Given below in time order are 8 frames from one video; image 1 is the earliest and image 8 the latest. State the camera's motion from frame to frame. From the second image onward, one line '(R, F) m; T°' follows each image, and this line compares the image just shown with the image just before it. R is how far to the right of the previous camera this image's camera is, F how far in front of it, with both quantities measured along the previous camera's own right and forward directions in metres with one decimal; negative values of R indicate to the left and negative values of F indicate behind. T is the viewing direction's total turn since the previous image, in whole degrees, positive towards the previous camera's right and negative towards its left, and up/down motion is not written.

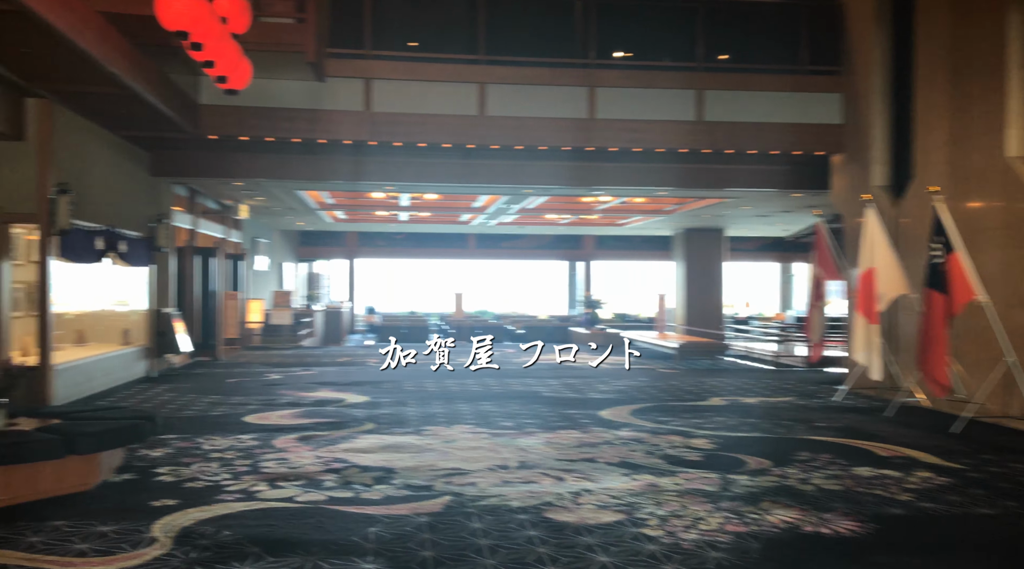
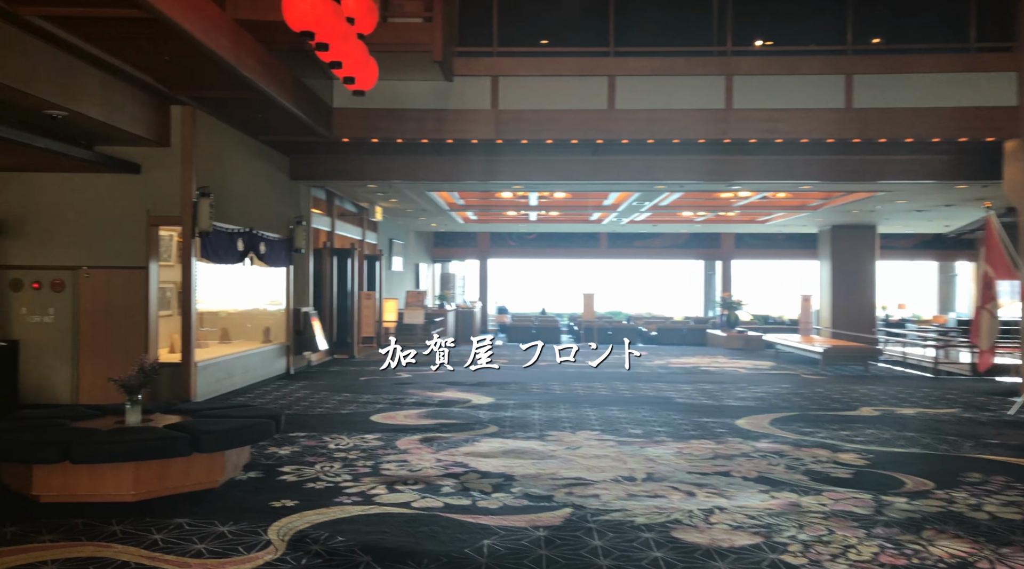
(+0.1, +0.3) m; -9°
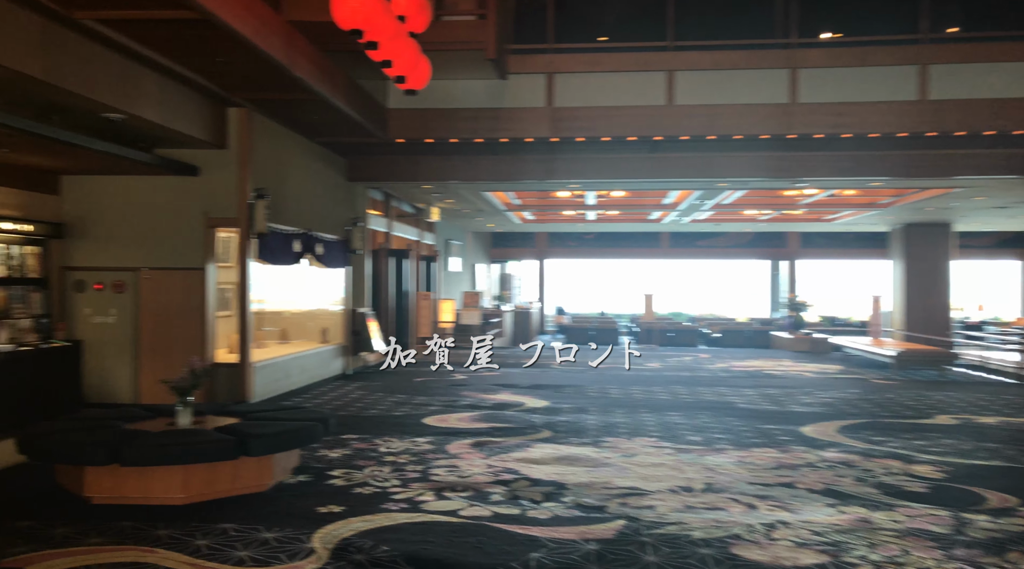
(+0.1, +0.2) m; -4°
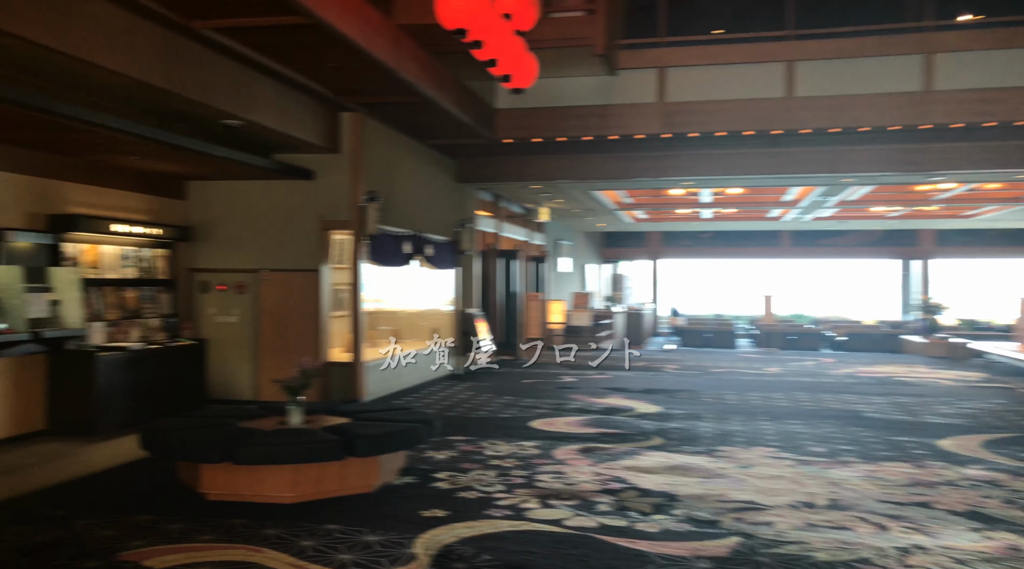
(0.0, +0.2) m; -8°
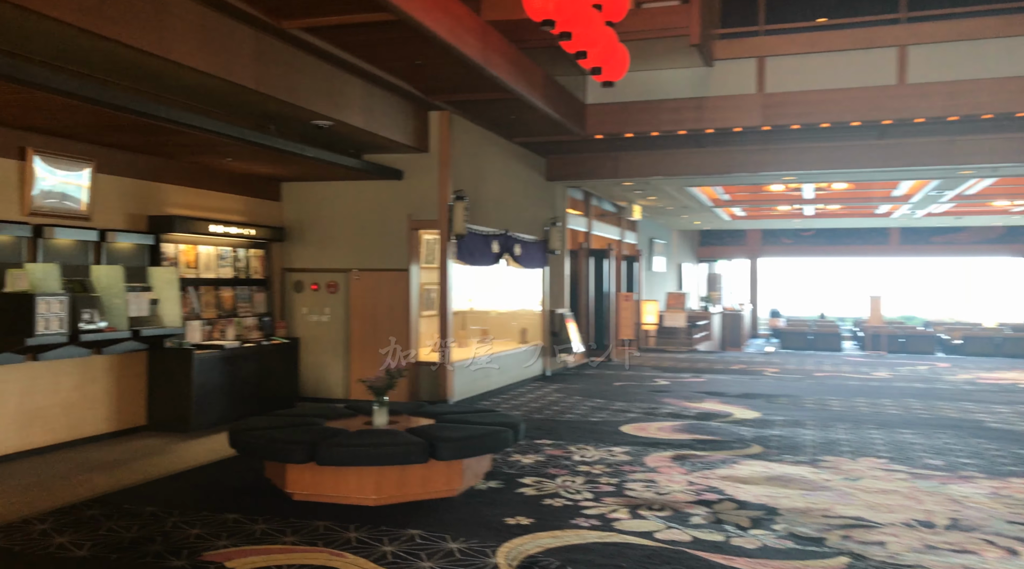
(0.0, +0.2) m; -6°
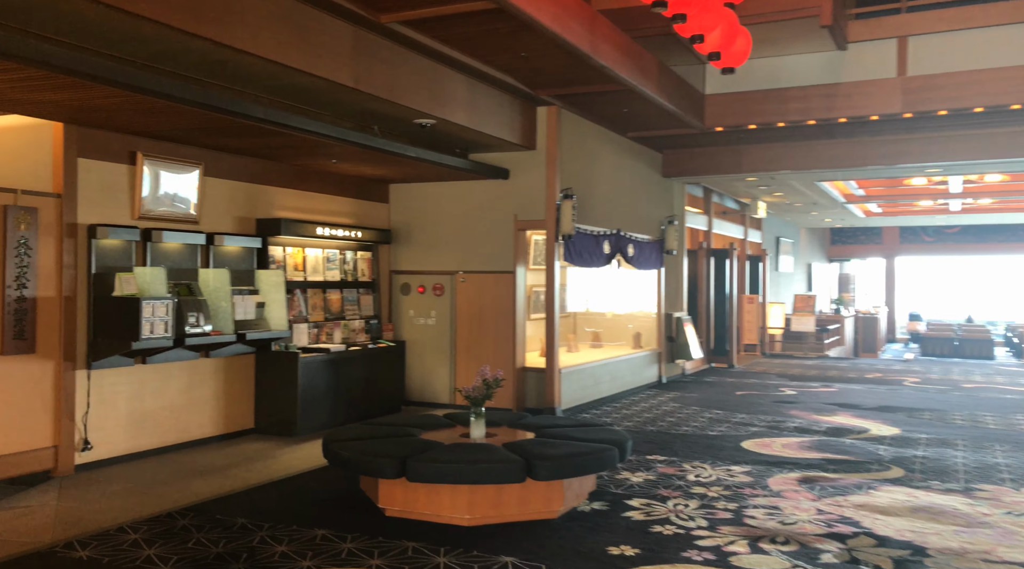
(+0.1, +0.4) m; -8°
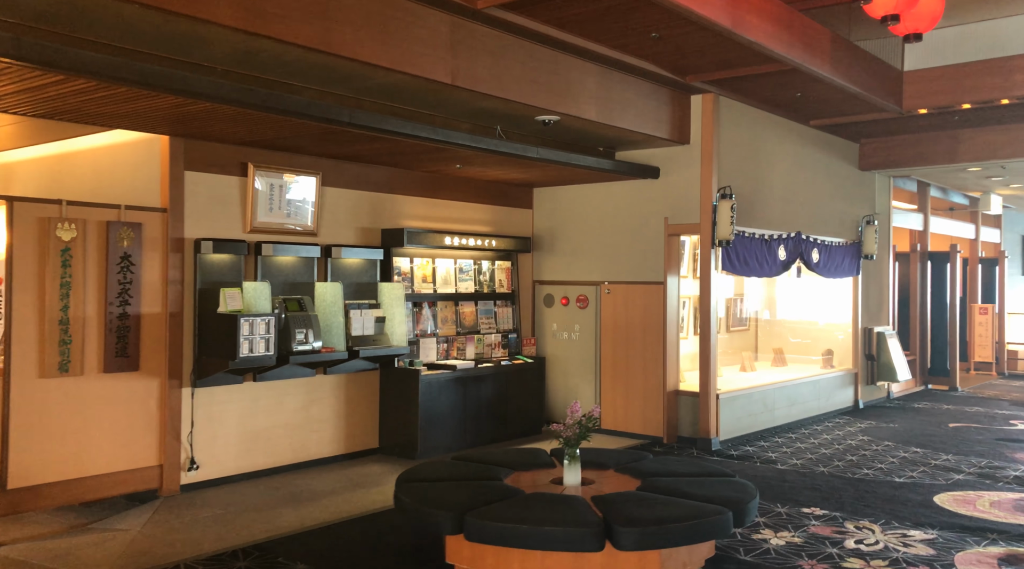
(+0.6, +0.9) m; -14°
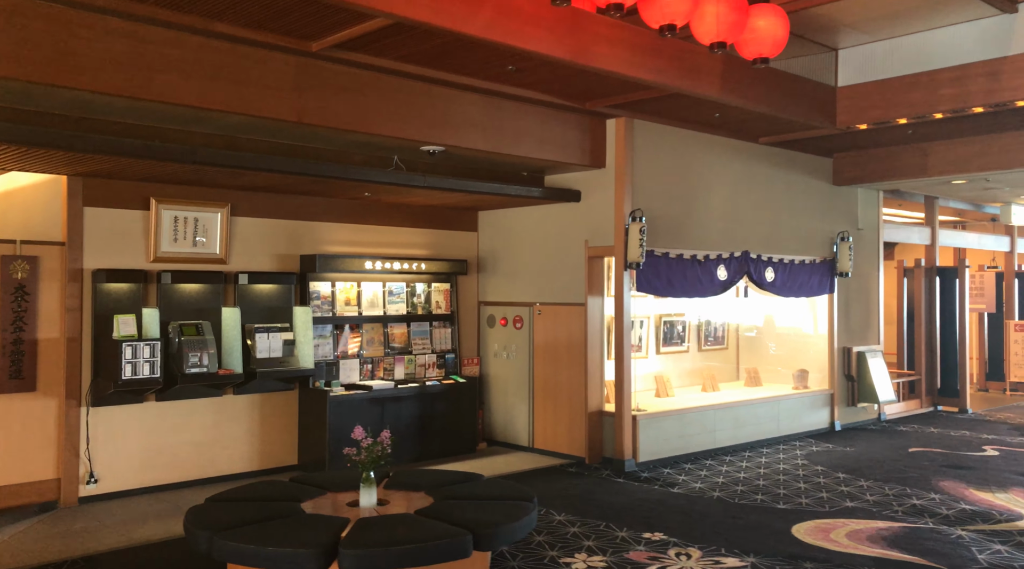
(+1.8, -0.1) m; -7°
